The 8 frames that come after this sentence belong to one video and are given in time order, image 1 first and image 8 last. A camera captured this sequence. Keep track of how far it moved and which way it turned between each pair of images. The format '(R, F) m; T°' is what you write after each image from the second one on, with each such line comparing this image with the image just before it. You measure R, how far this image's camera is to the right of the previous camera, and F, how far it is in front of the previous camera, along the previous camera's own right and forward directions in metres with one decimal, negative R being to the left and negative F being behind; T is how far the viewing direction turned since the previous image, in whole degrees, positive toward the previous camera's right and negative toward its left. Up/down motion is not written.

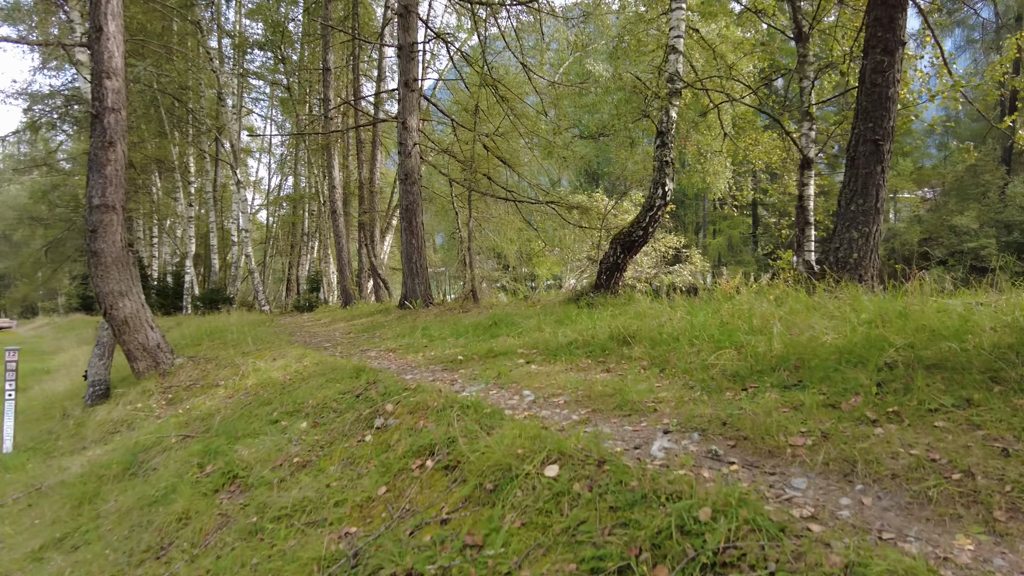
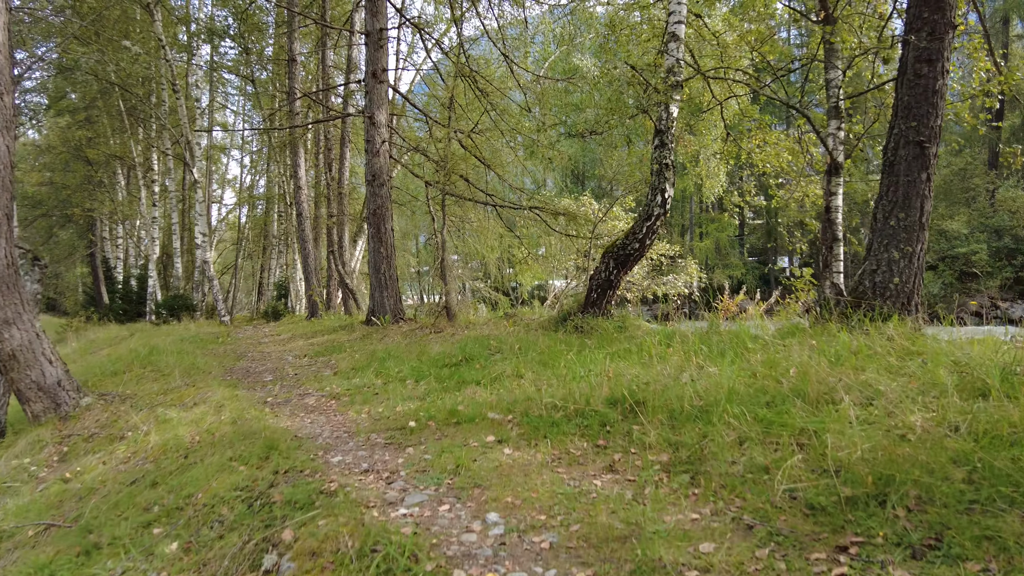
(+0.1, +0.9) m; +1°
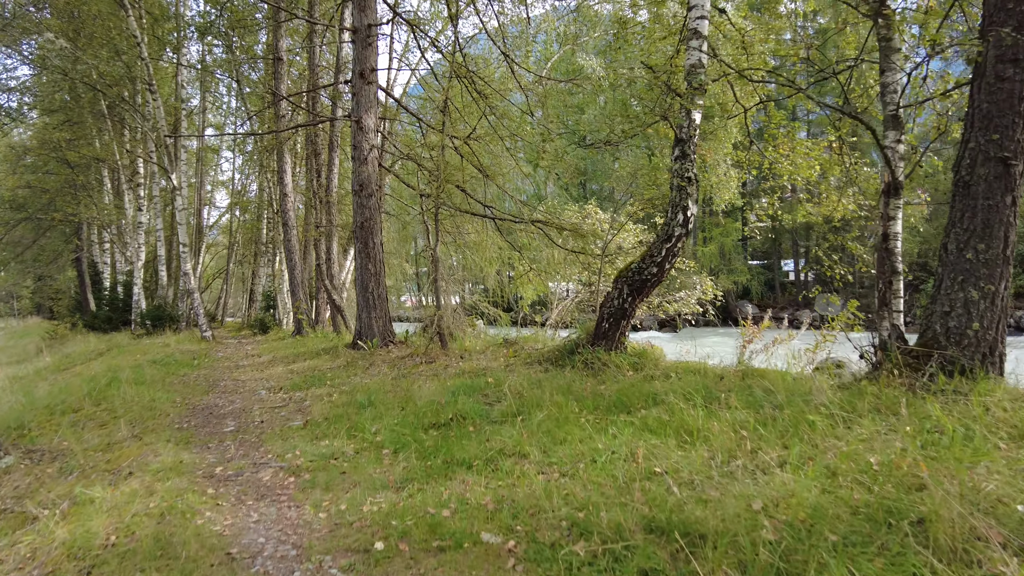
(0.0, +0.8) m; 0°
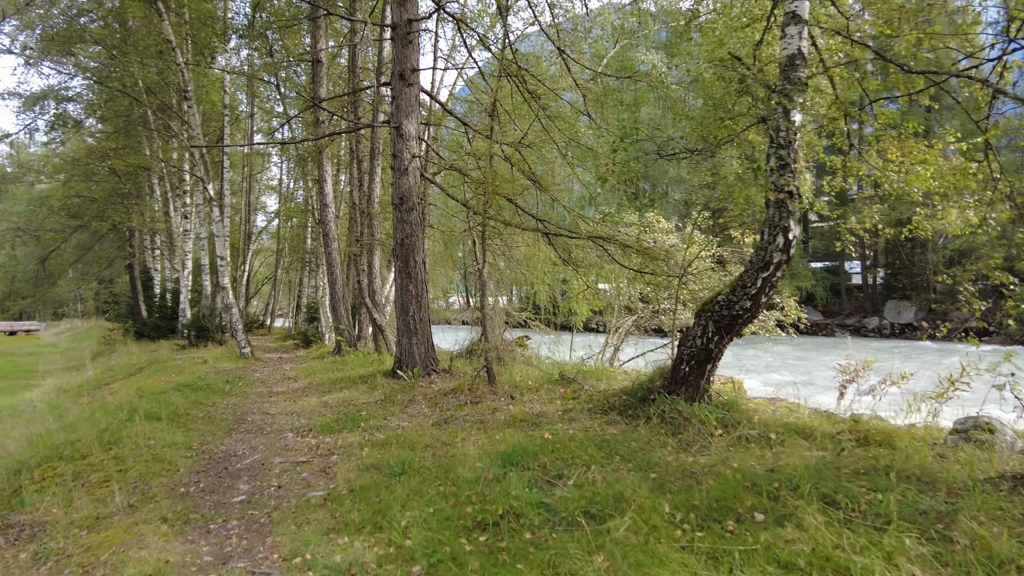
(-0.1, +0.9) m; -4°
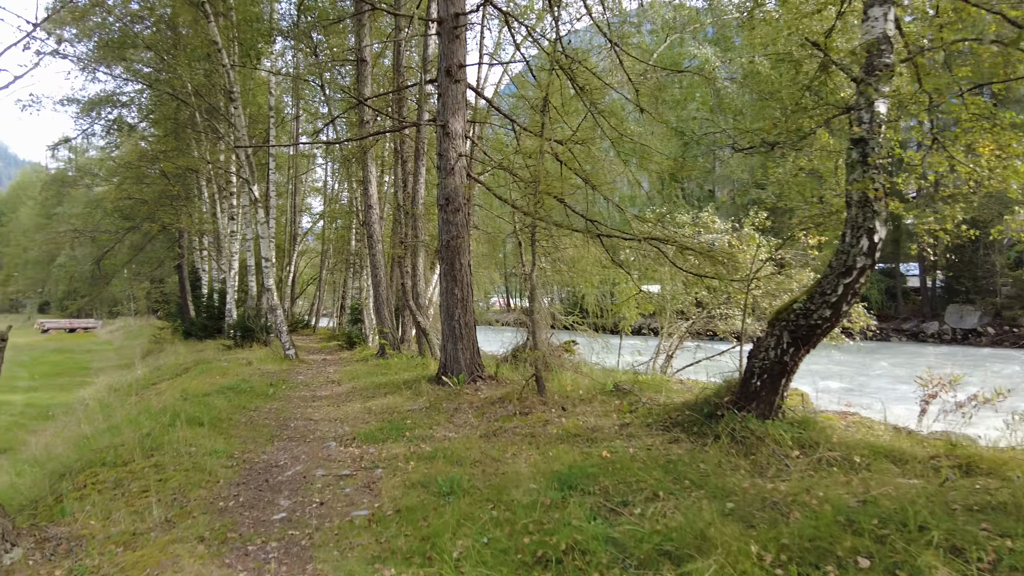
(-0.1, +0.3) m; -3°
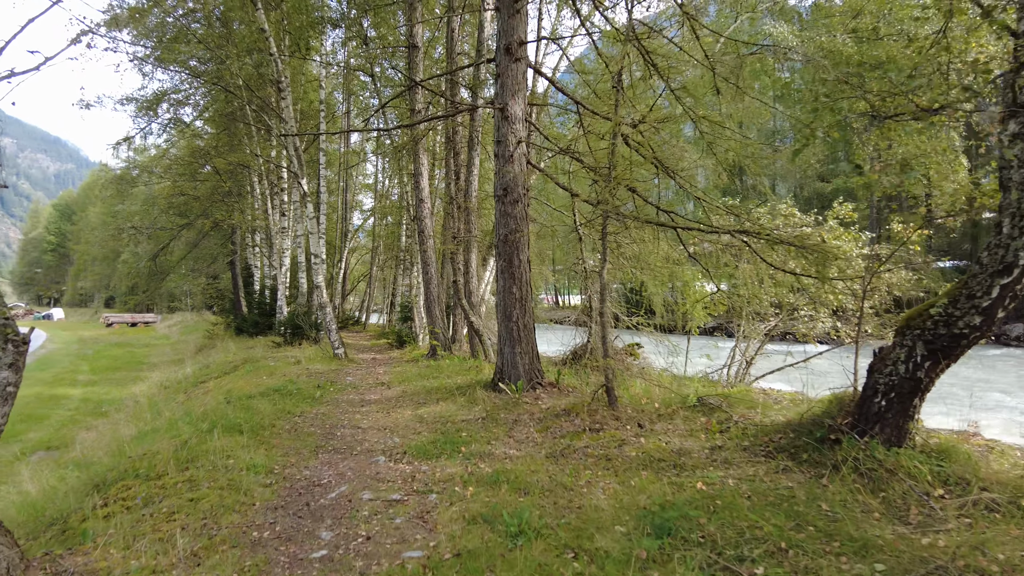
(-0.2, +0.6) m; -4°
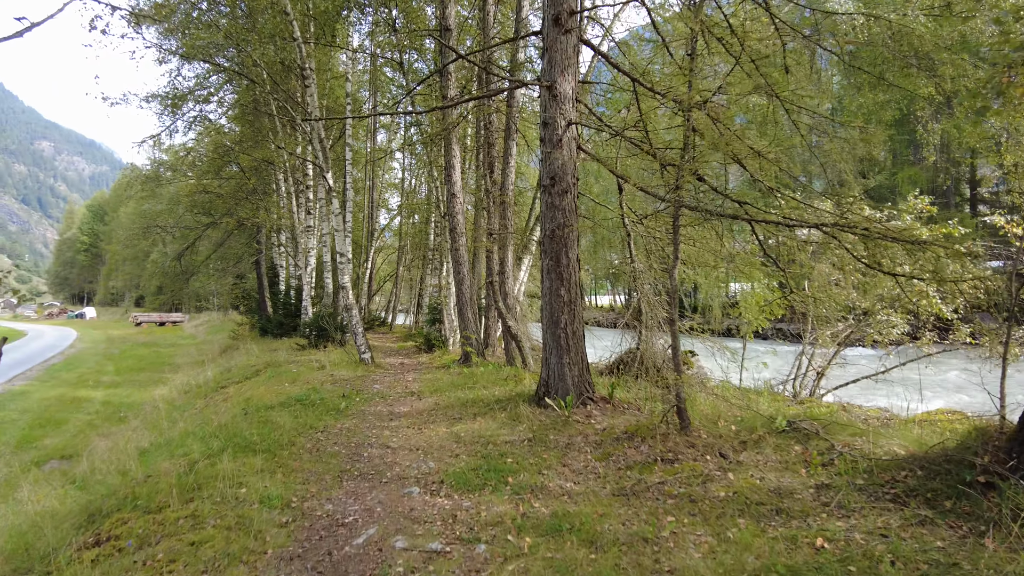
(-0.2, +0.7) m; -2°
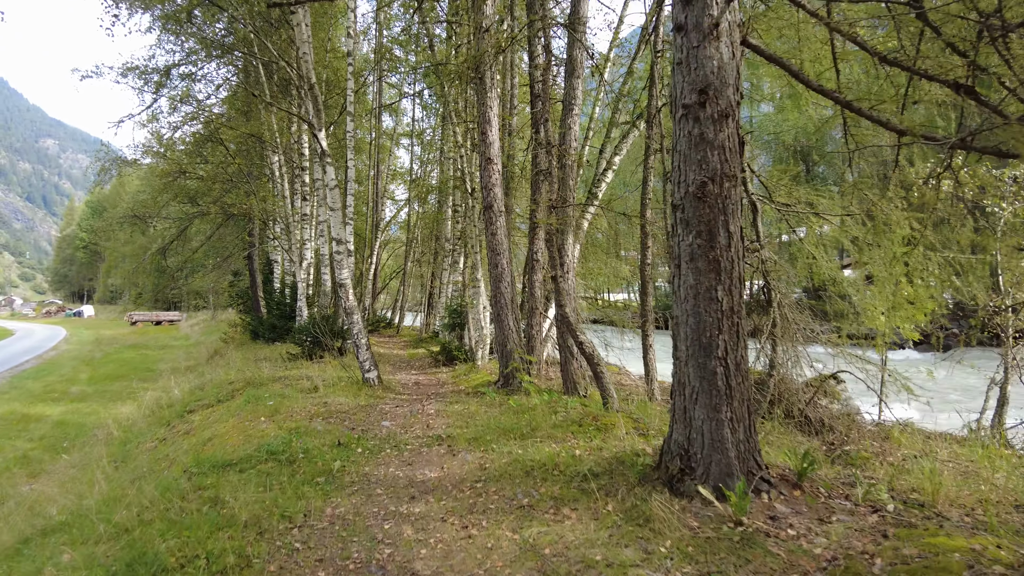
(-0.6, +2.4) m; 0°
